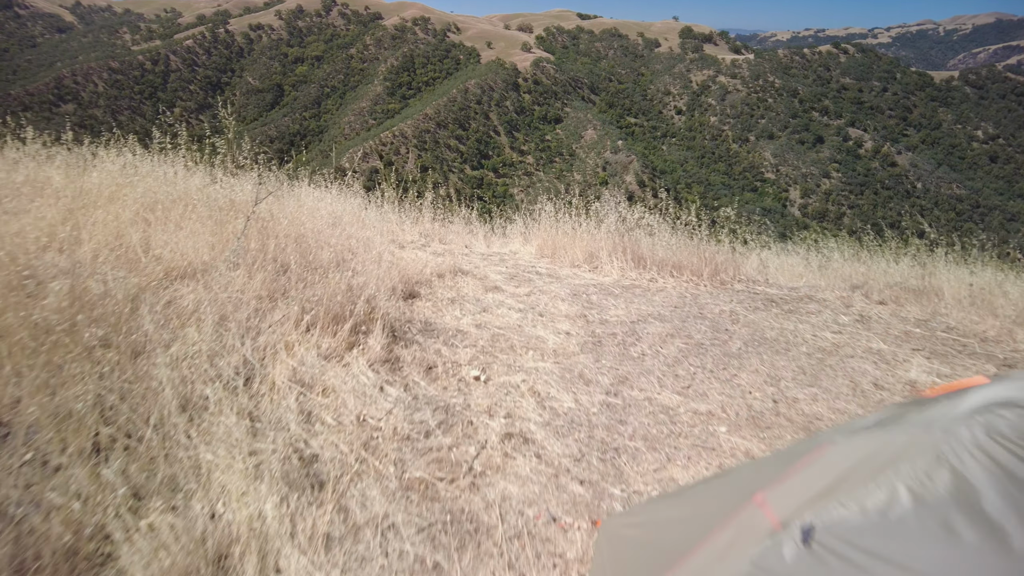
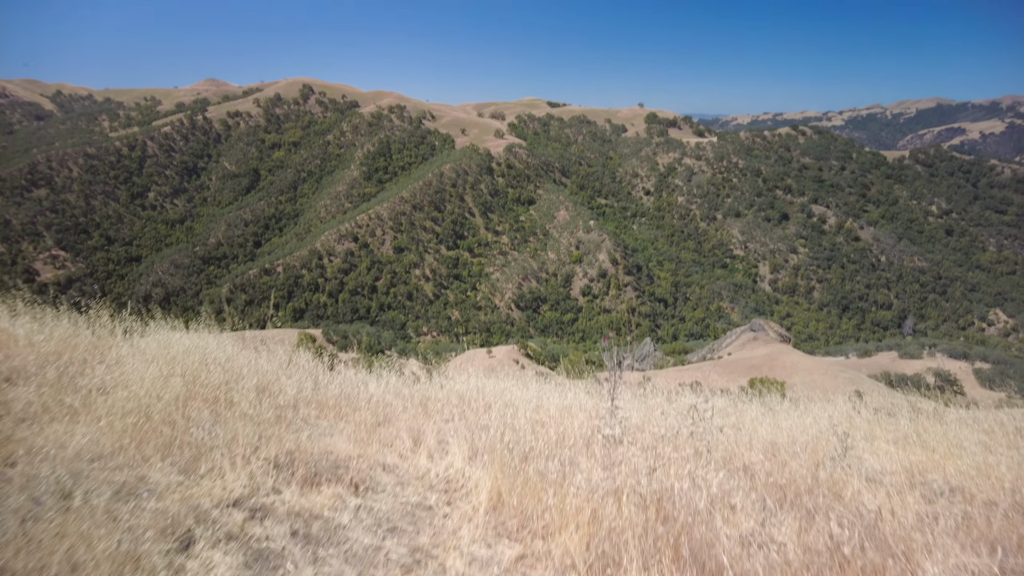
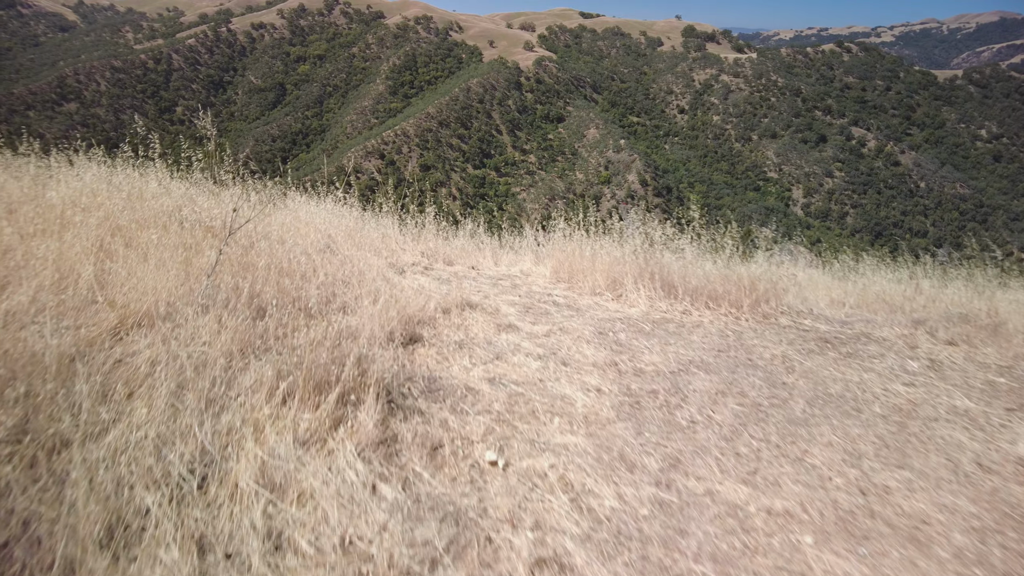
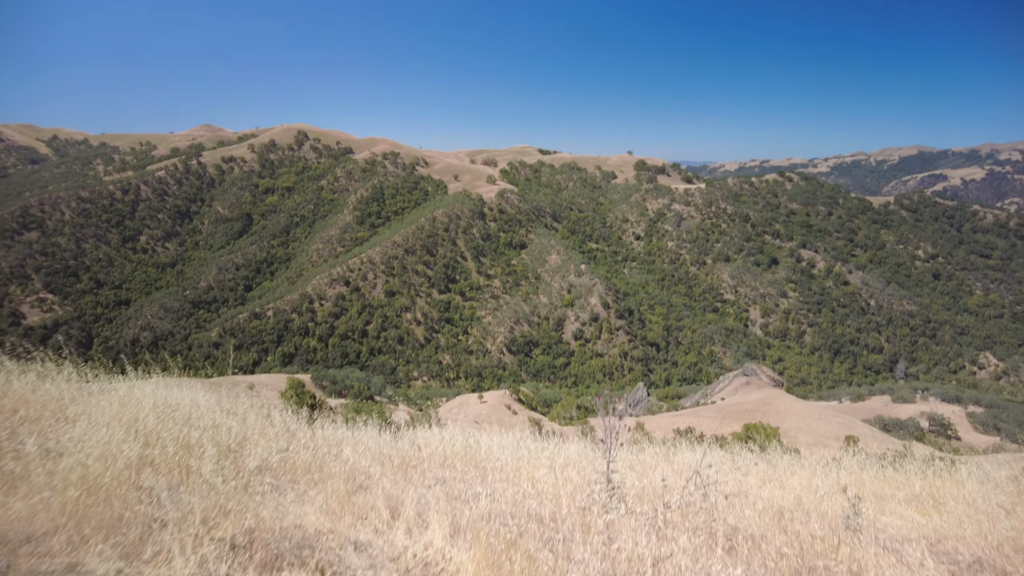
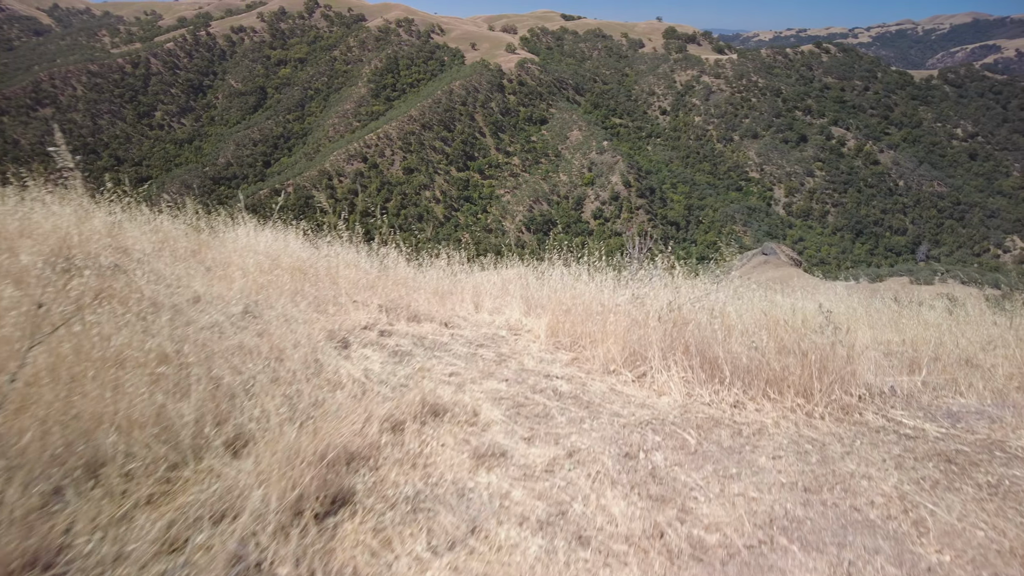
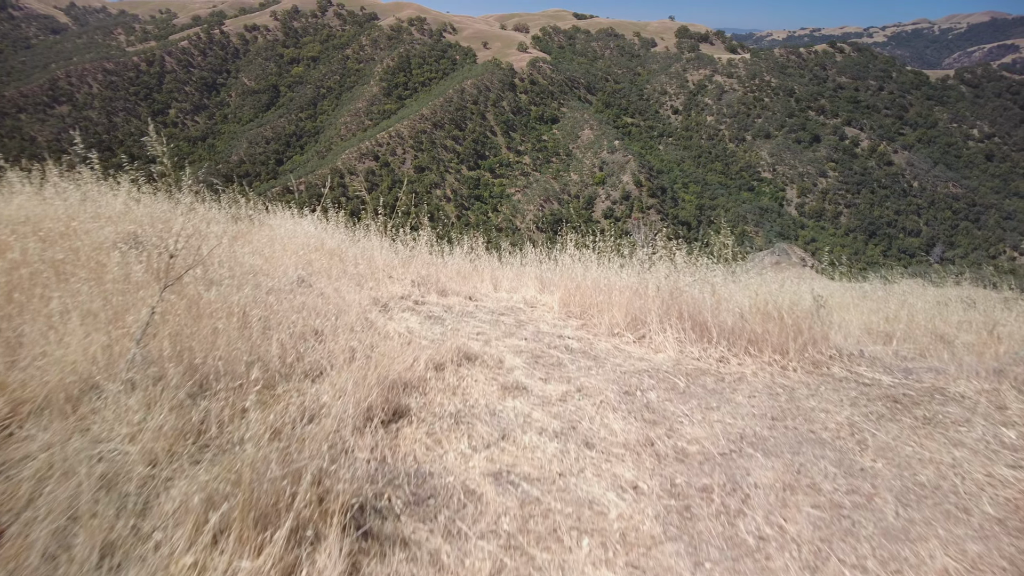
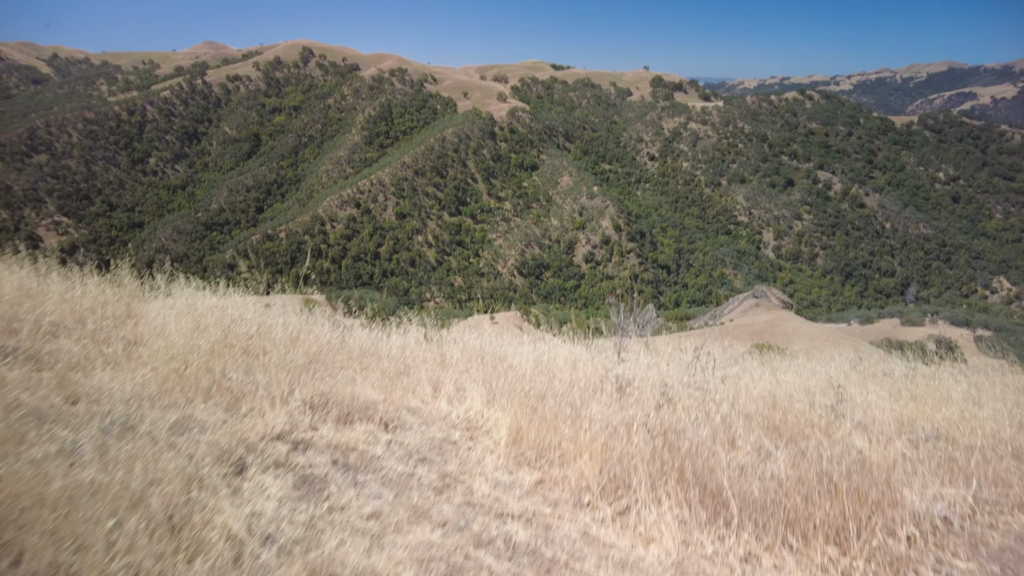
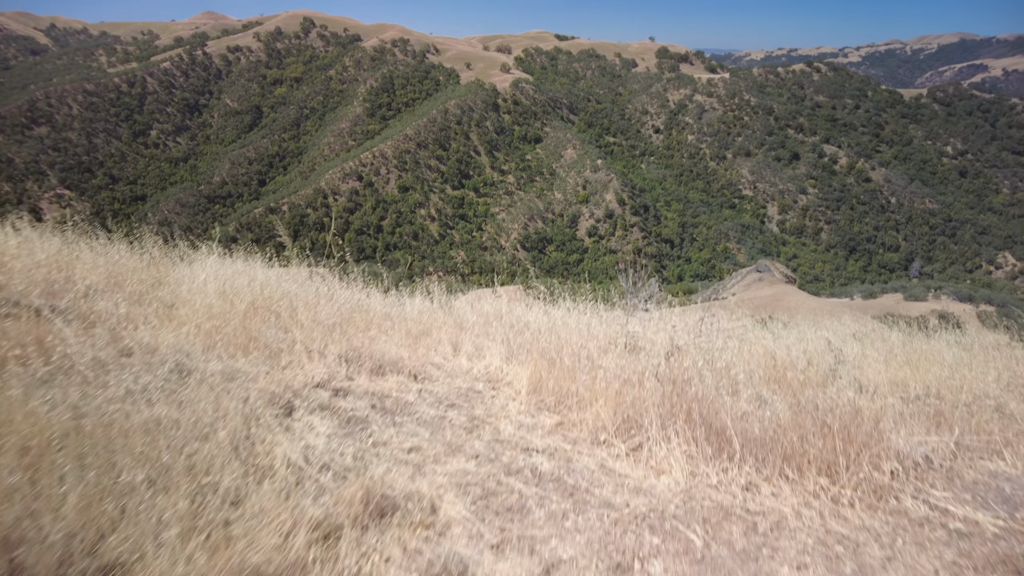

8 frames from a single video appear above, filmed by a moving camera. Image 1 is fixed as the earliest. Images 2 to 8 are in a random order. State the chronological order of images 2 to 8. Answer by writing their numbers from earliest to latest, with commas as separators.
3, 6, 5, 8, 7, 2, 4
